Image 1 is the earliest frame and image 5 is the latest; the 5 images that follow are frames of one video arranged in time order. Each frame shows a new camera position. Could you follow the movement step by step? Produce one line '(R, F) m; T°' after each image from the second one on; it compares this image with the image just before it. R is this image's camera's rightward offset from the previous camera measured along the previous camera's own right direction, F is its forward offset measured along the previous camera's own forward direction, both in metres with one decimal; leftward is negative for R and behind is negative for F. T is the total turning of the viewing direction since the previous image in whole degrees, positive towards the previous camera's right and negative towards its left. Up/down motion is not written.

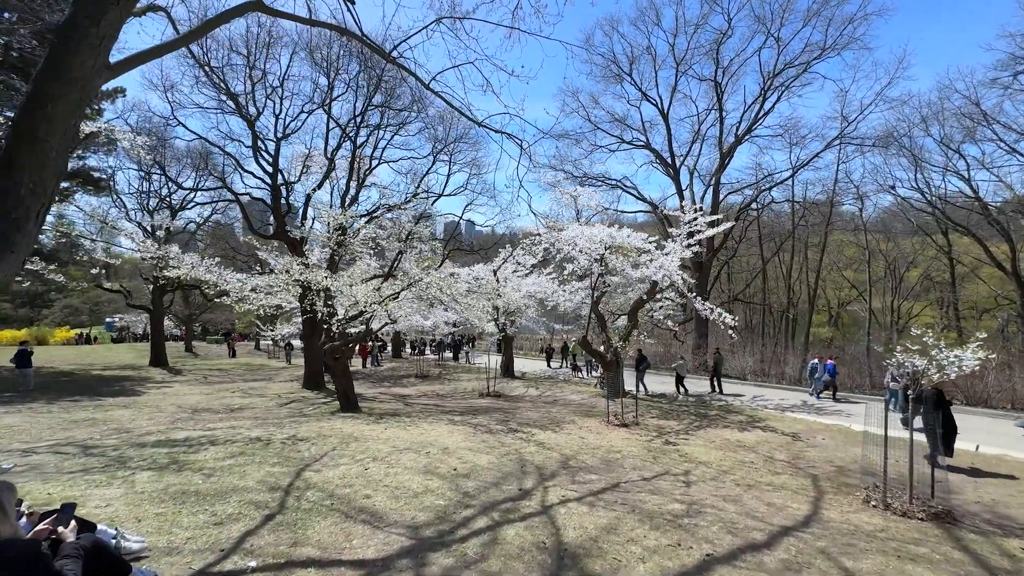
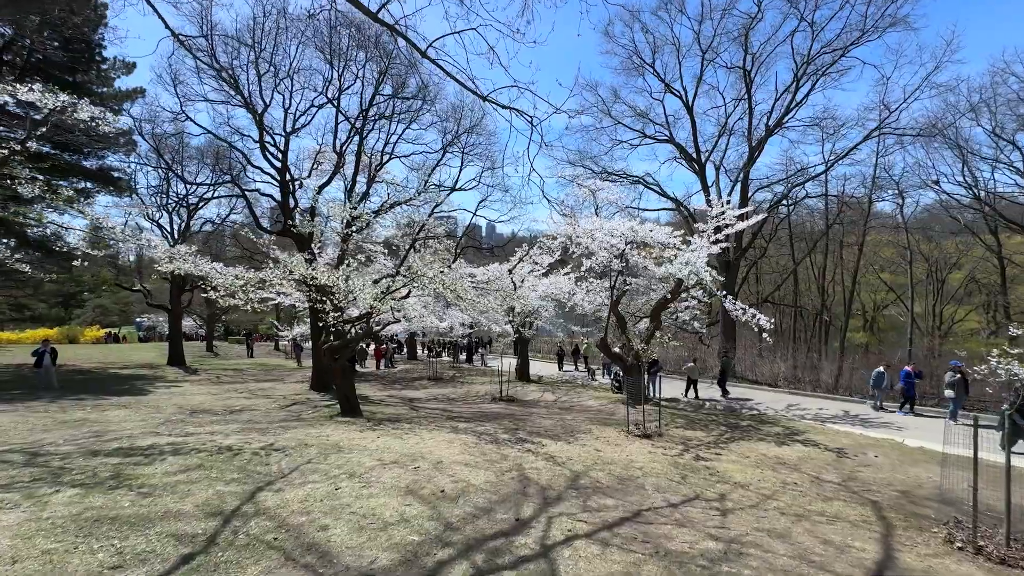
(+0.2, +0.8) m; -2°
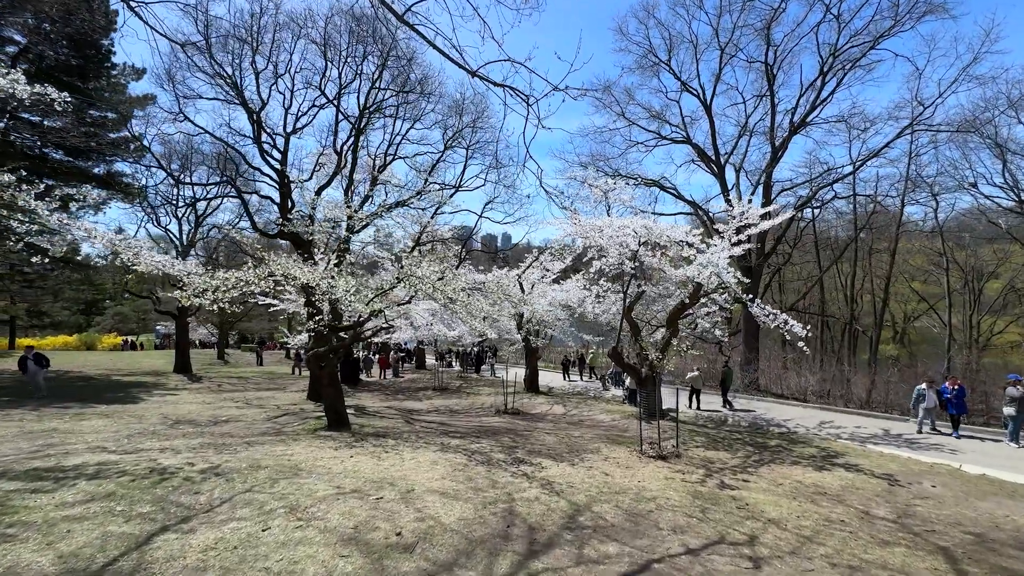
(+0.3, +0.9) m; -2°
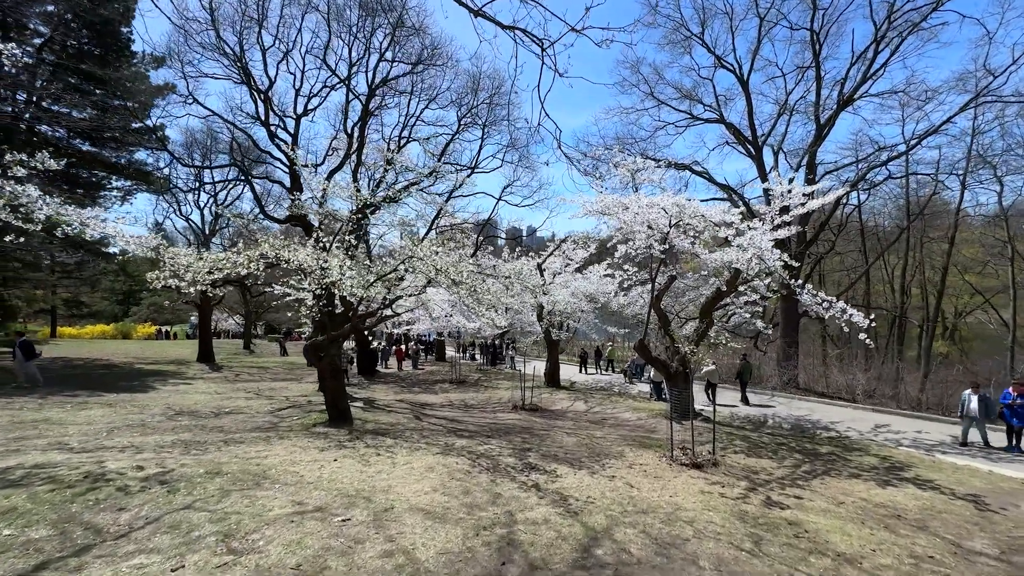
(+0.2, +0.9) m; -3°
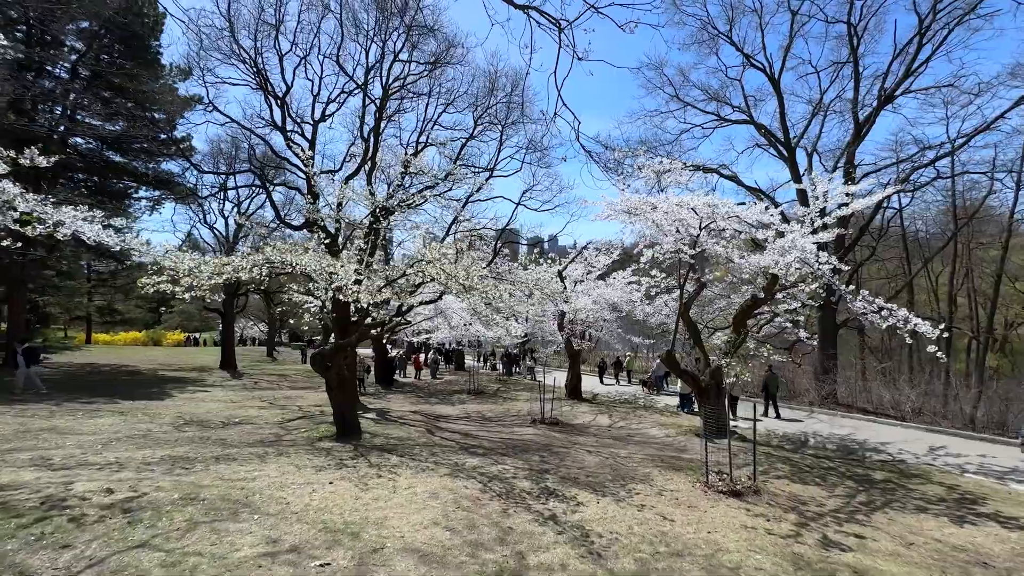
(+0.1, +0.6) m; -2°
